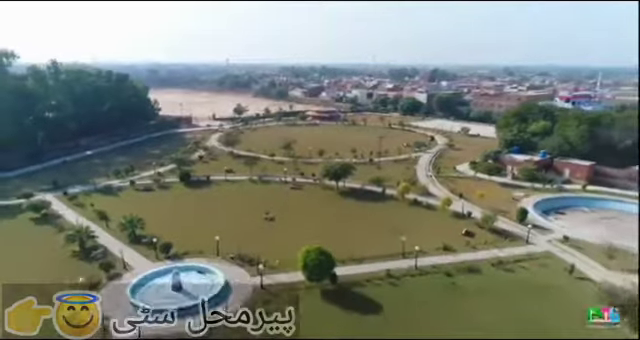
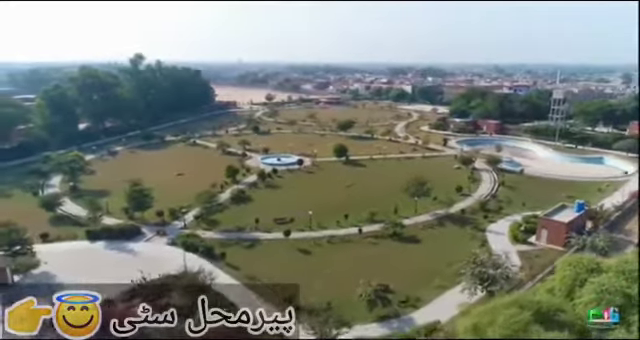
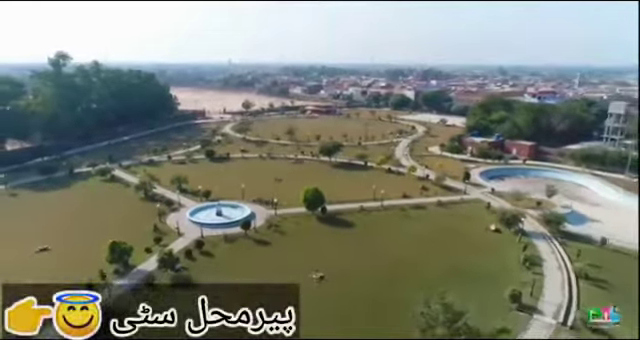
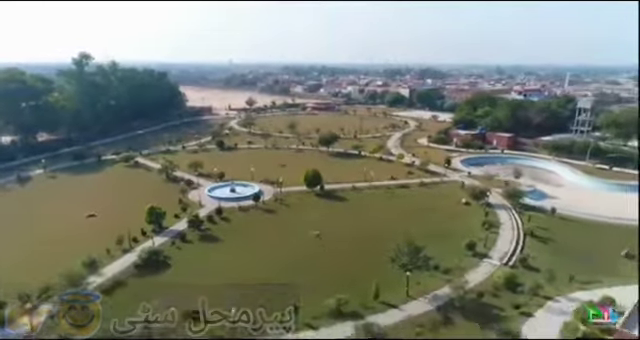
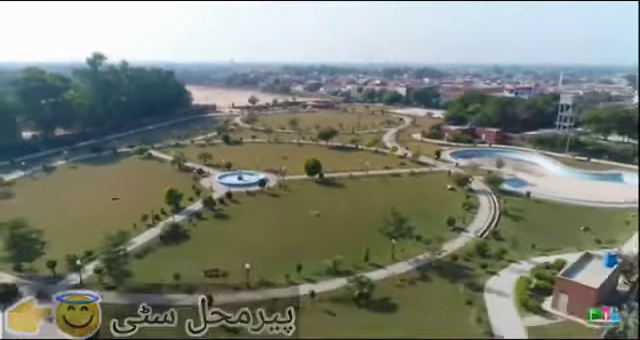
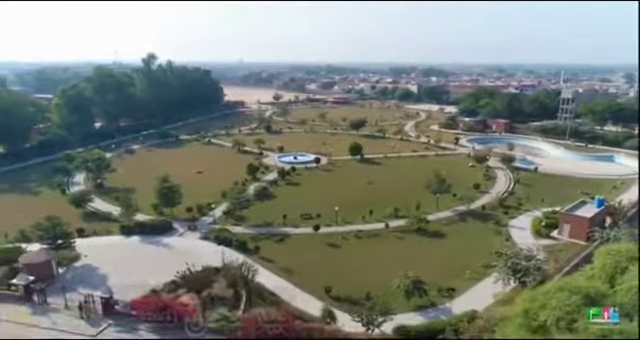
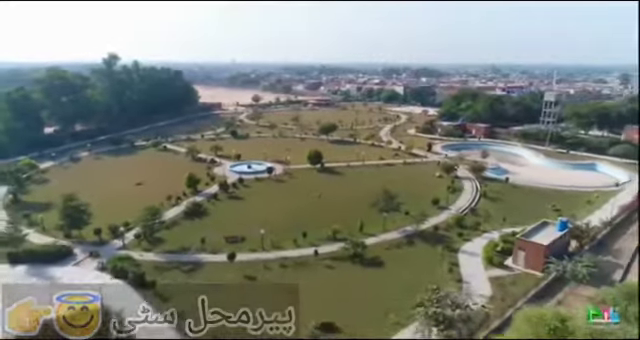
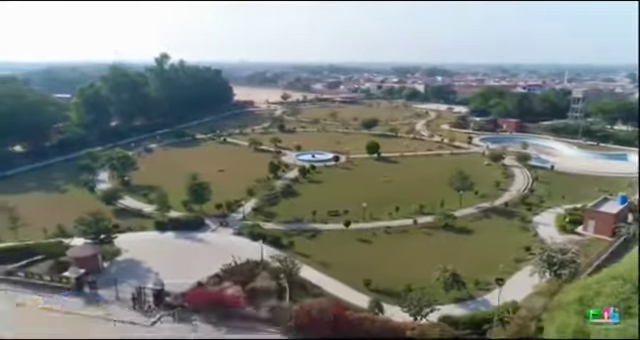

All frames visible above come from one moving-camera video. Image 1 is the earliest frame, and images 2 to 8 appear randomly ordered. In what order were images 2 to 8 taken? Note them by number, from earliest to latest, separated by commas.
3, 4, 5, 7, 2, 6, 8
